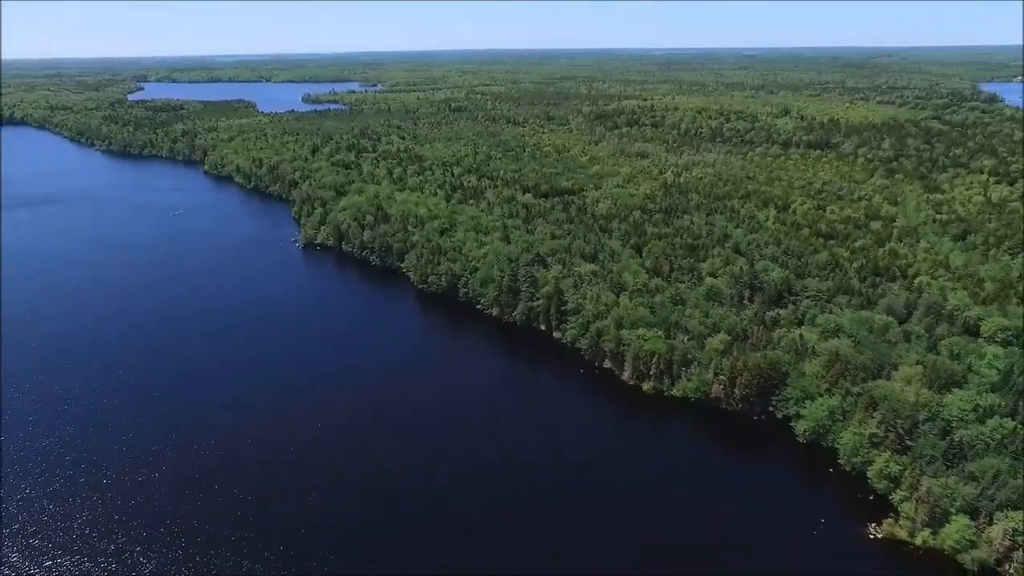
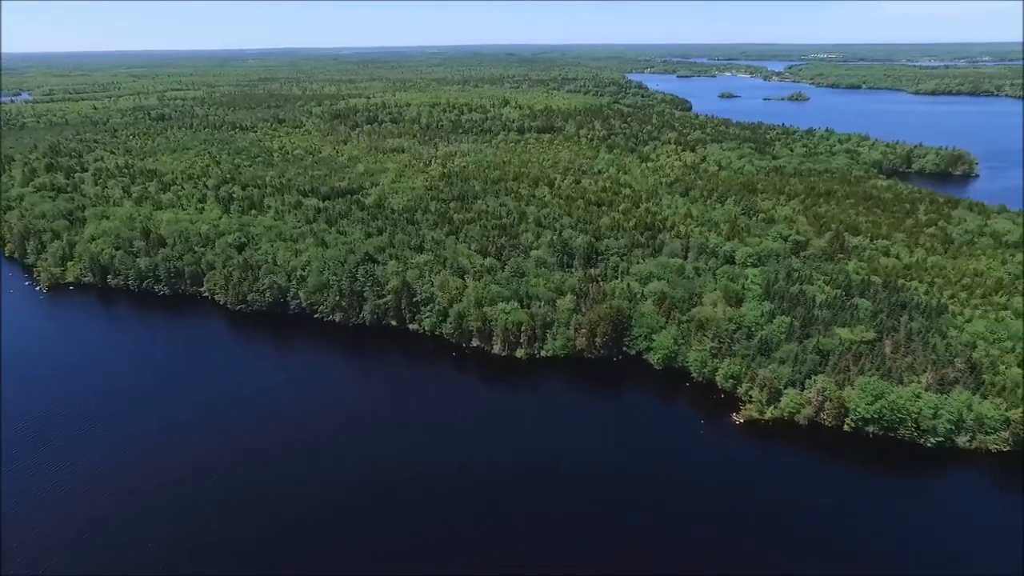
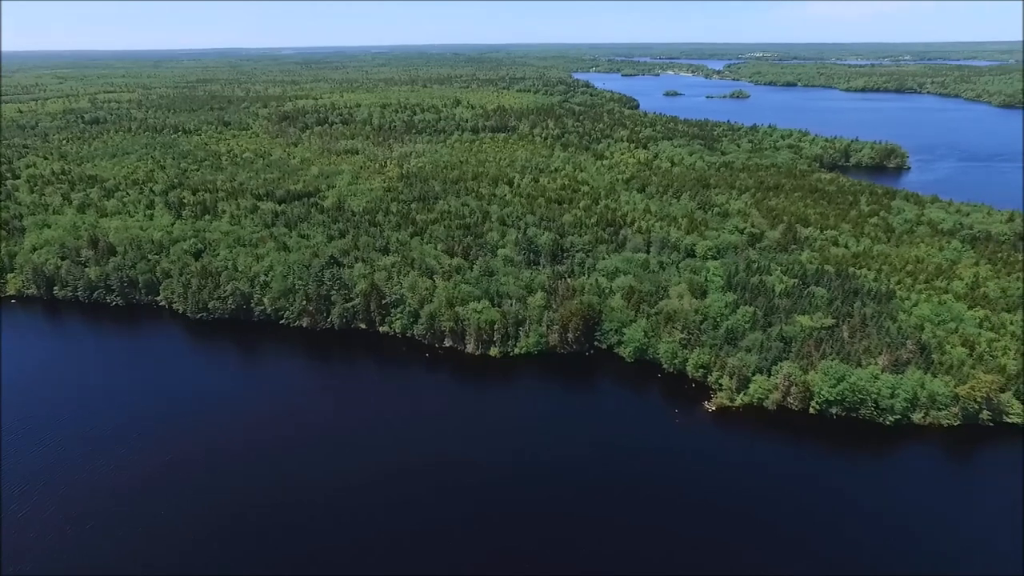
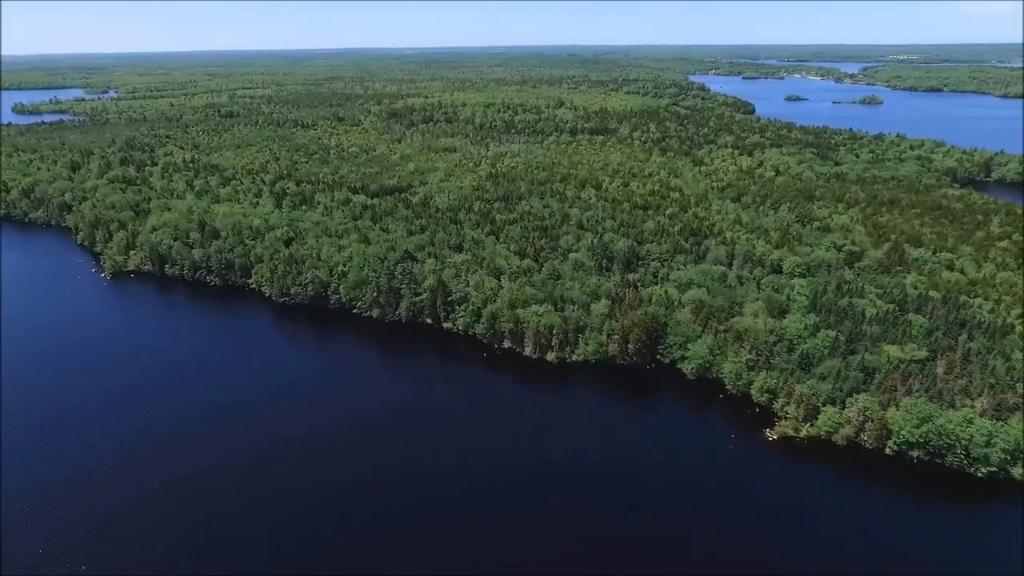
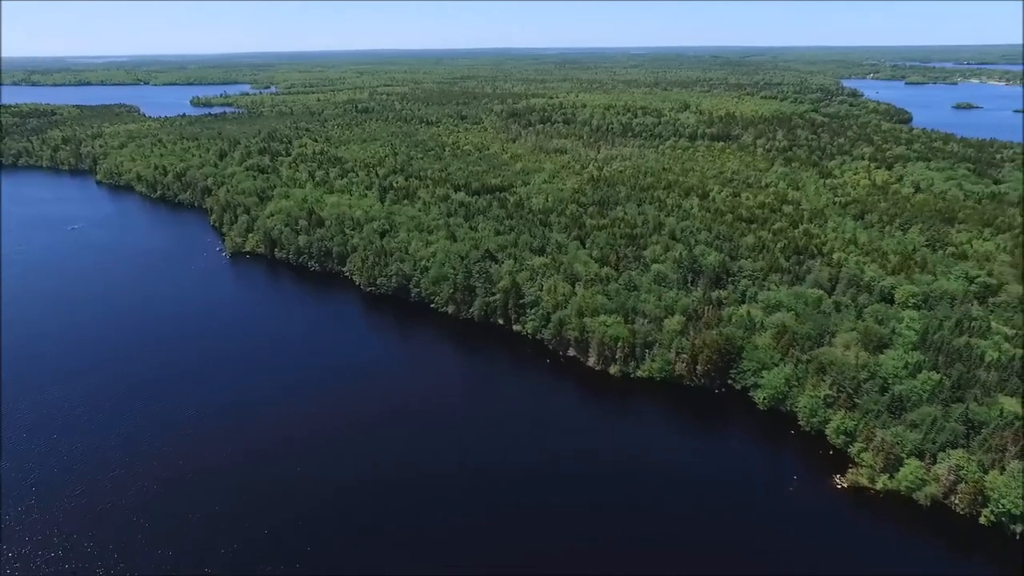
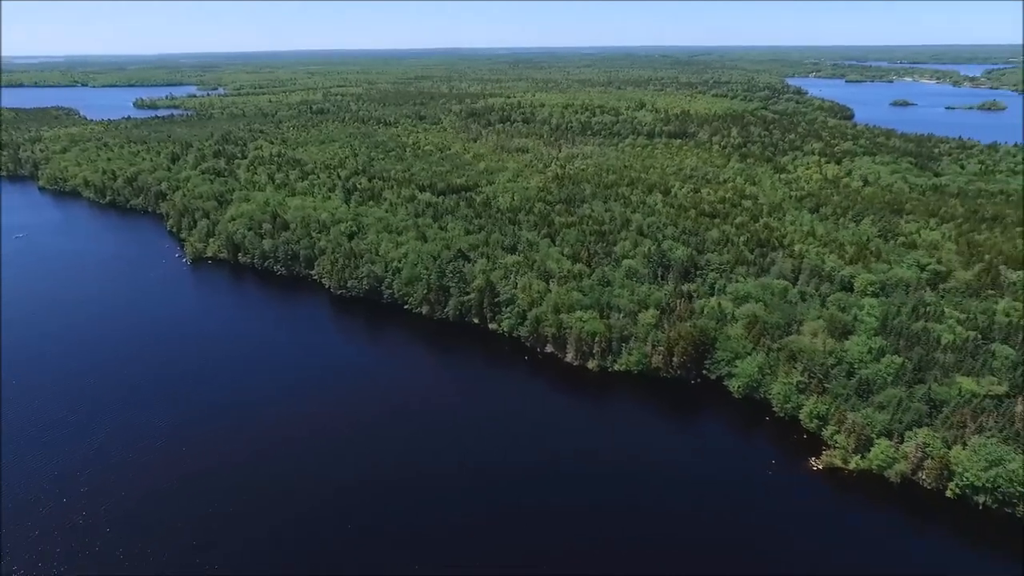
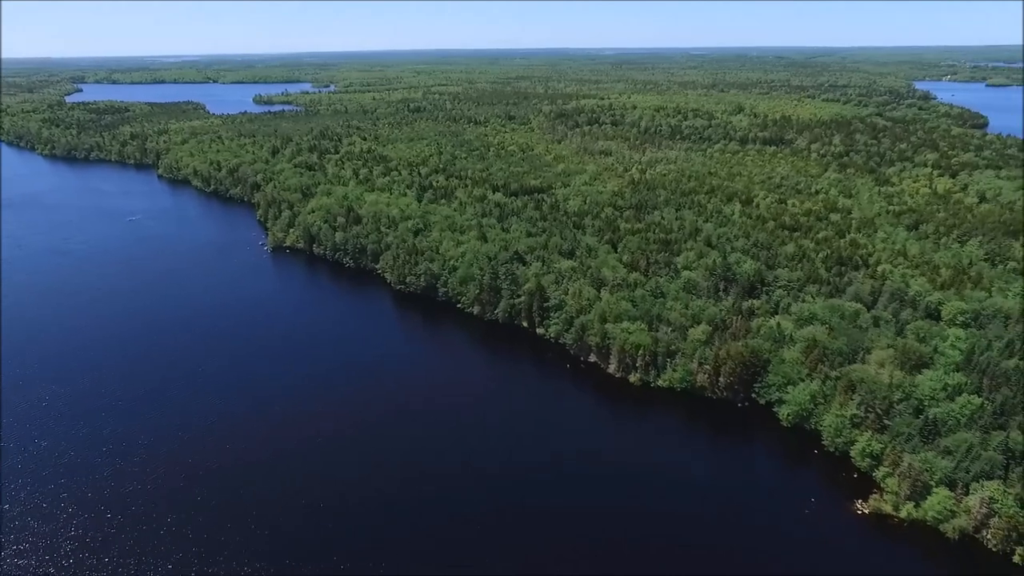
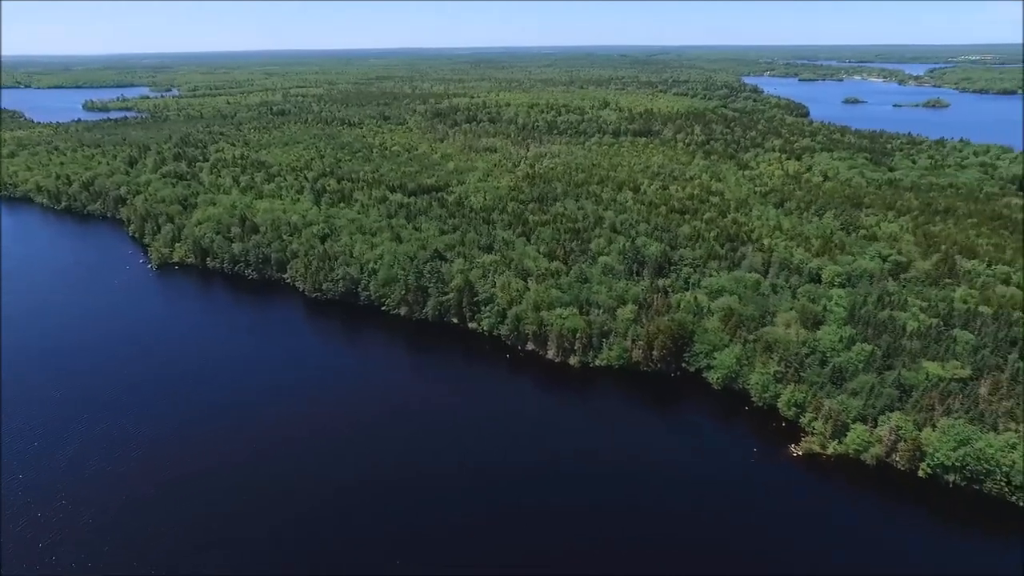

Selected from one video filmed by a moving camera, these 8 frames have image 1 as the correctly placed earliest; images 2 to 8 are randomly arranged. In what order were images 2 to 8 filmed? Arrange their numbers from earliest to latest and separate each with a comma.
7, 5, 6, 8, 4, 2, 3
